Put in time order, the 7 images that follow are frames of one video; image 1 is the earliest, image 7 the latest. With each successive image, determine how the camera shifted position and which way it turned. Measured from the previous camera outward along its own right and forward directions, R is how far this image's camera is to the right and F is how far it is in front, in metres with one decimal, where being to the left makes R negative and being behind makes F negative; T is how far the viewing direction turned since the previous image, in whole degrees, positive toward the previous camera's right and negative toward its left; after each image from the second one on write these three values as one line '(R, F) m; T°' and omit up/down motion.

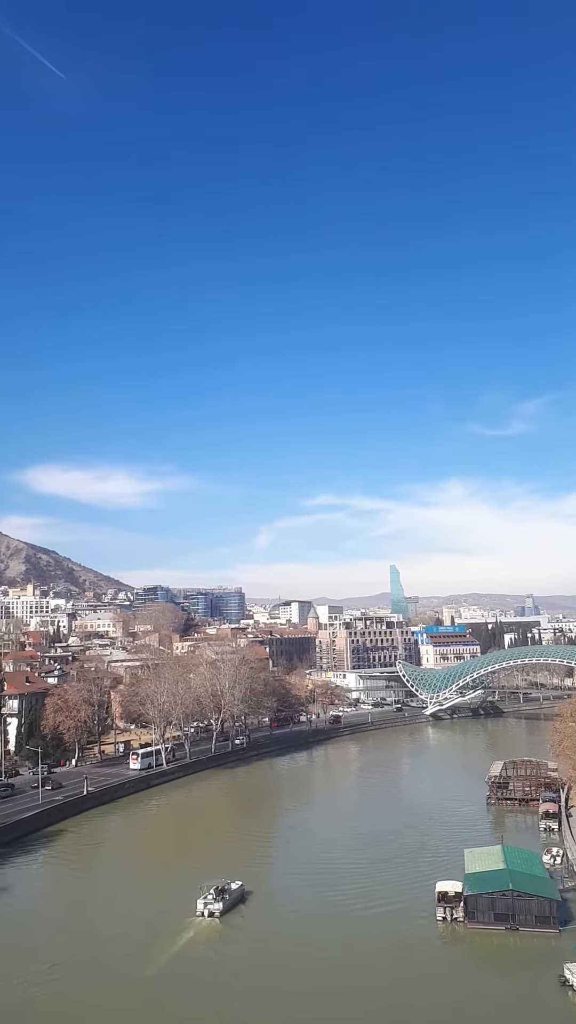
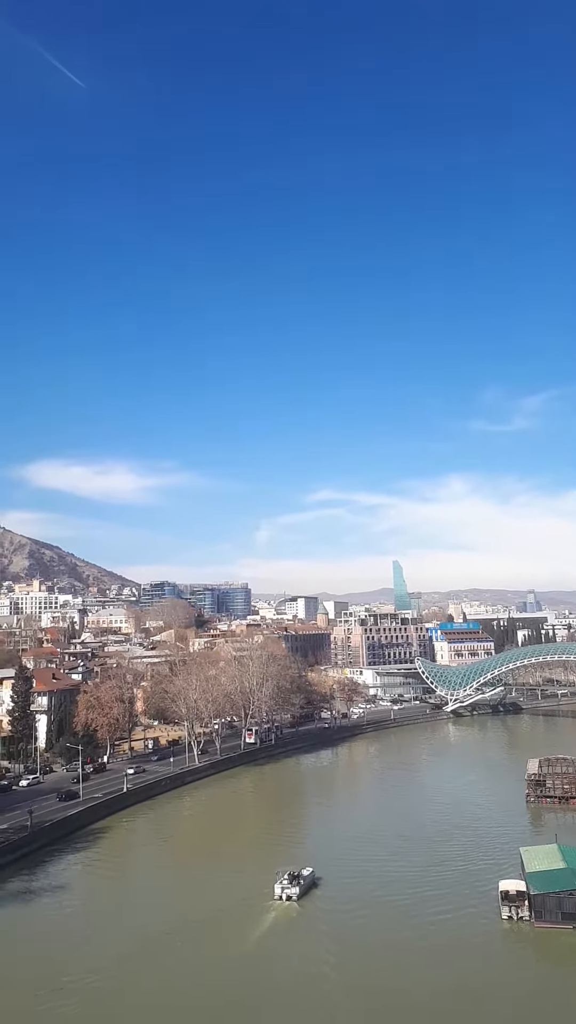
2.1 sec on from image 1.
(-1.4, -0.1) m; 0°
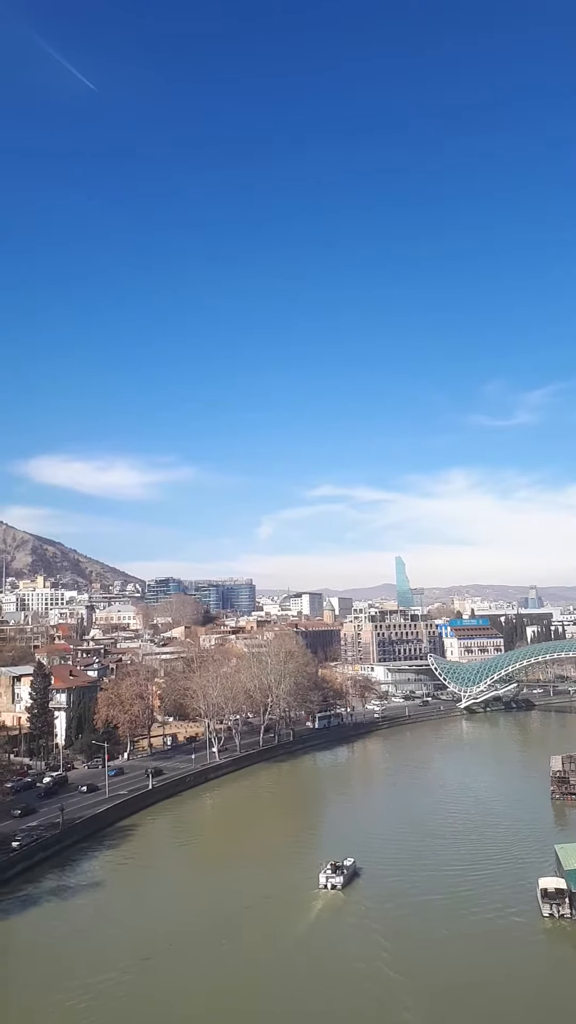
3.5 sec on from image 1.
(-0.8, 0.0) m; 0°
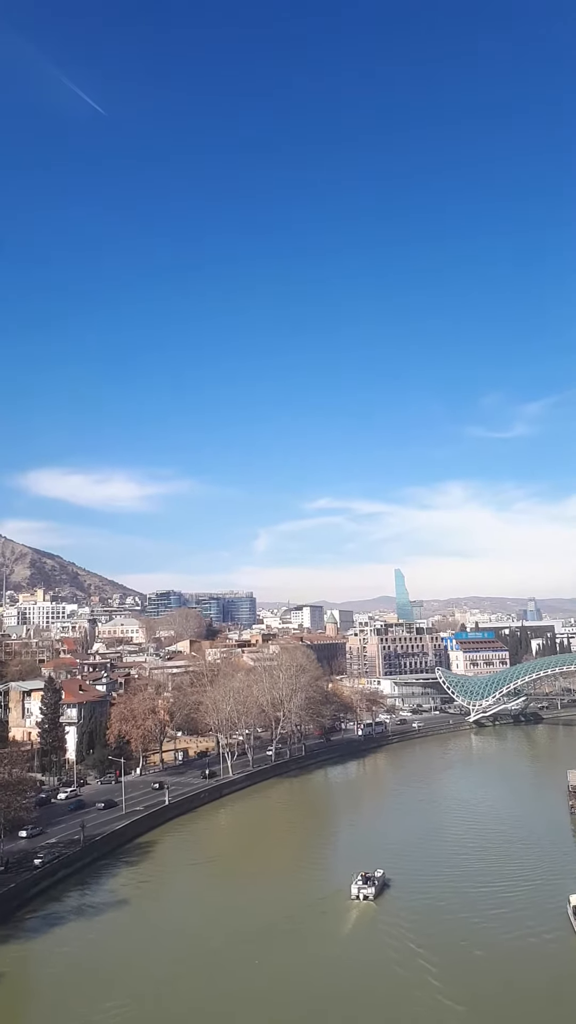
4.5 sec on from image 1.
(-0.7, 0.0) m; 0°
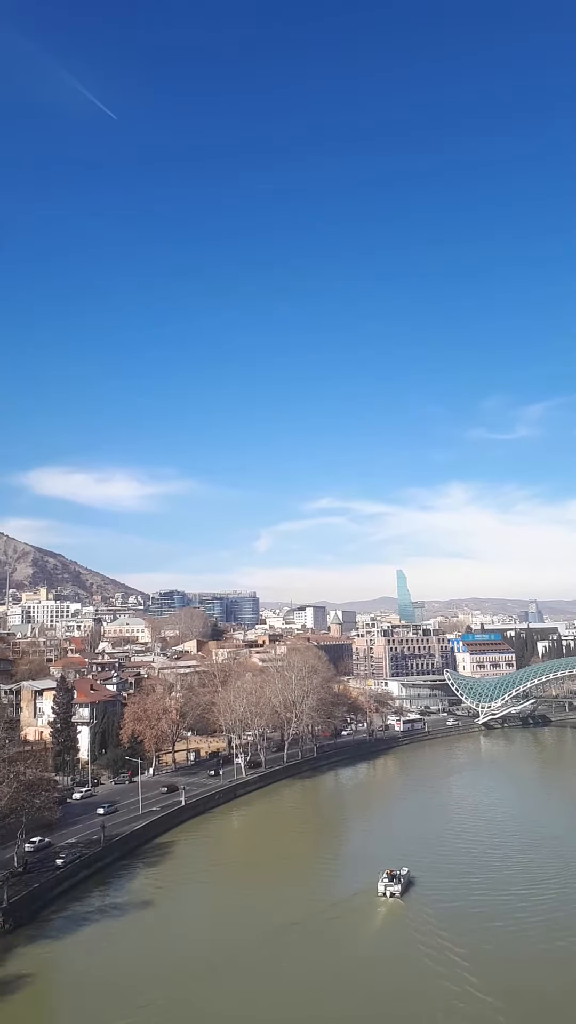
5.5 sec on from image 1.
(-0.6, 0.0) m; 0°
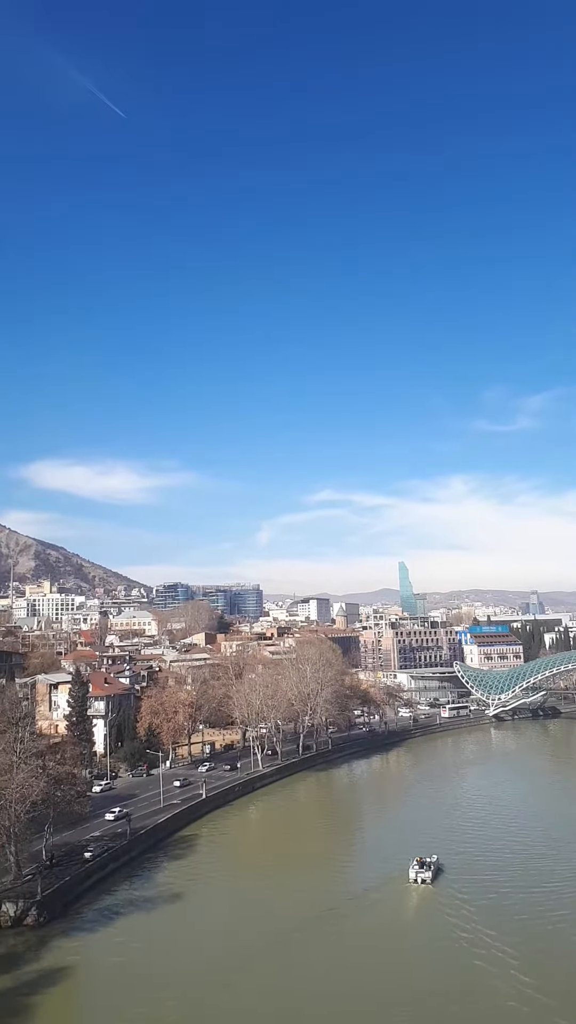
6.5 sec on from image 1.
(-0.7, 0.0) m; 0°
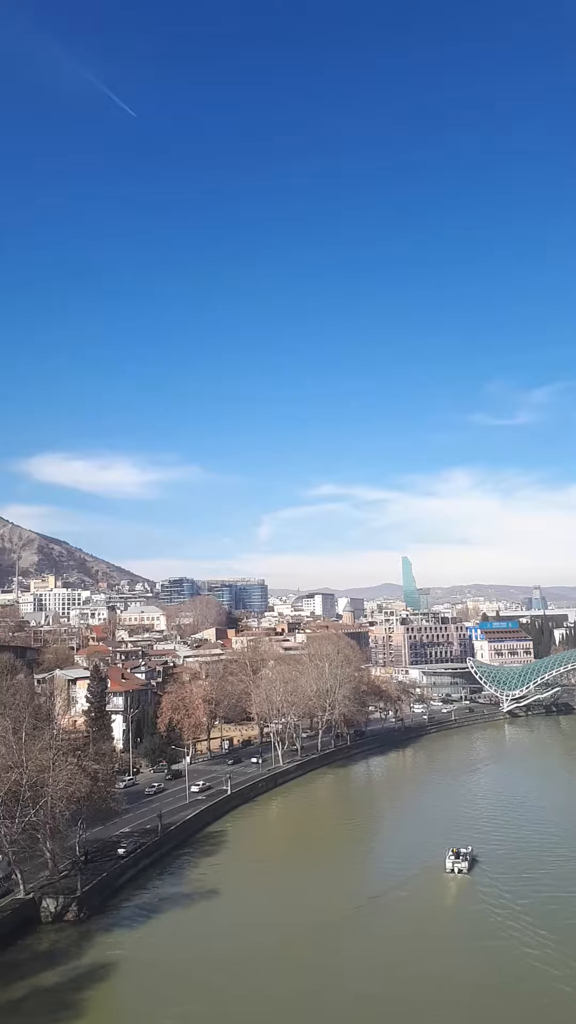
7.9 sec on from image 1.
(-0.9, 0.0) m; 0°
